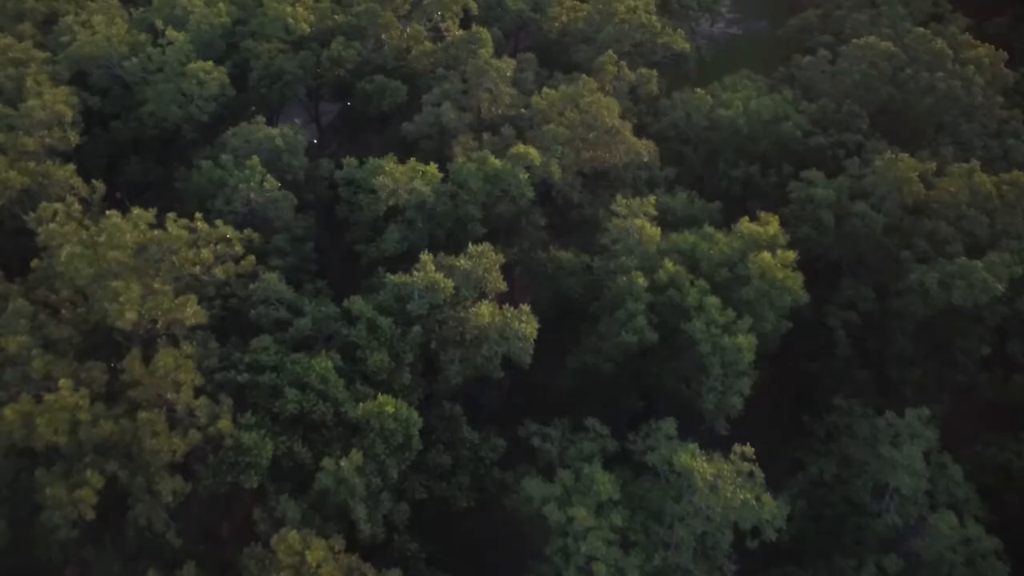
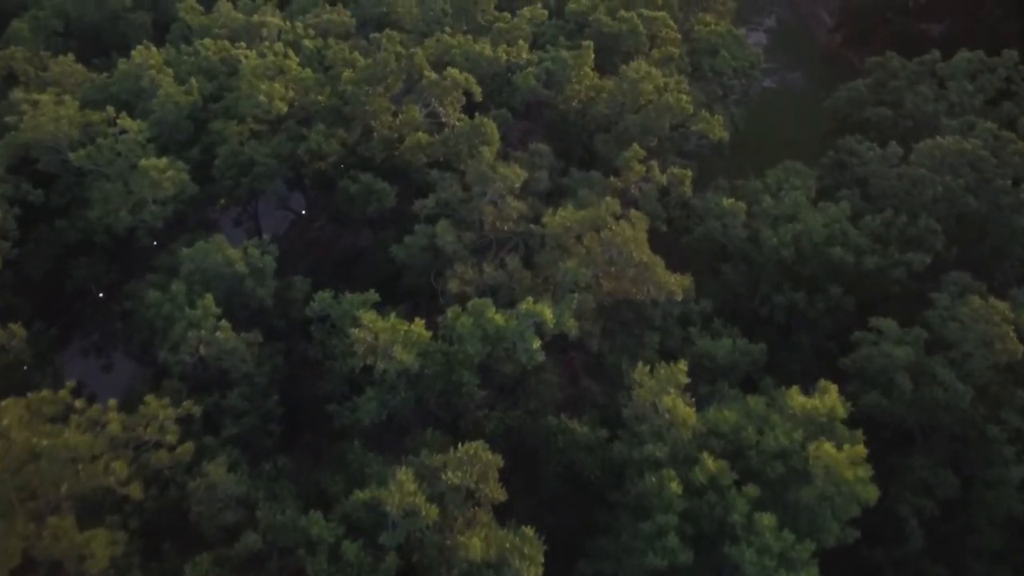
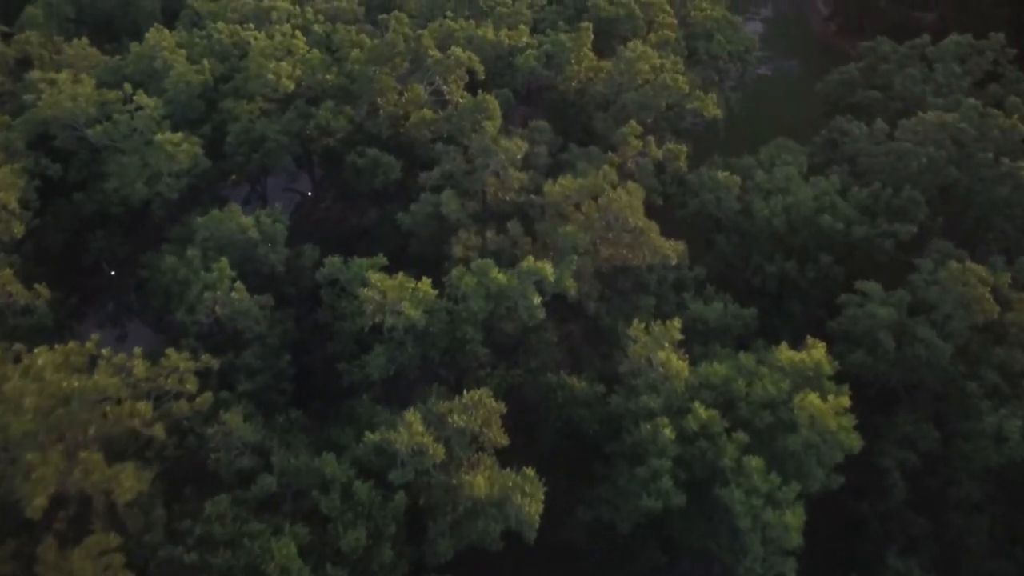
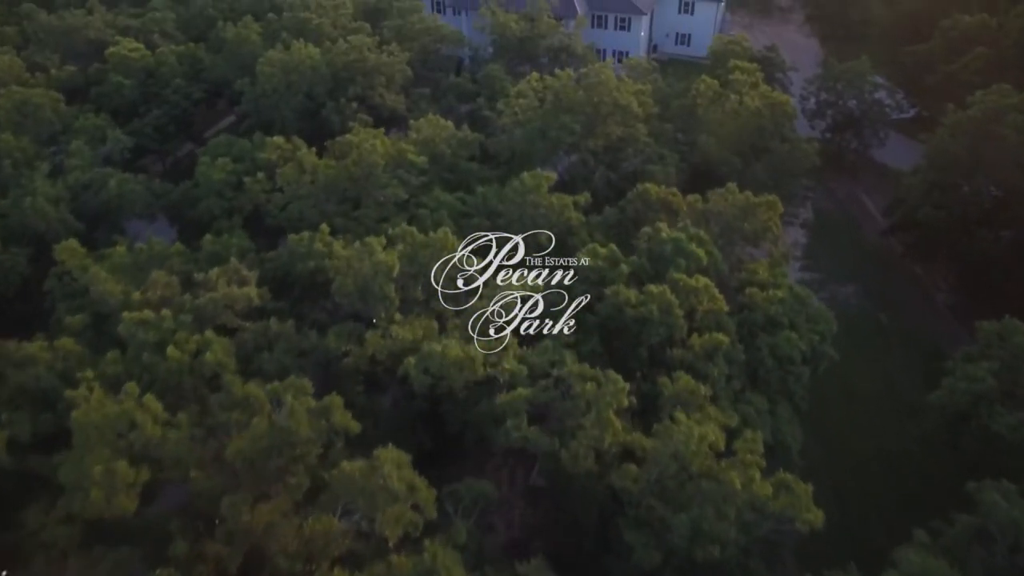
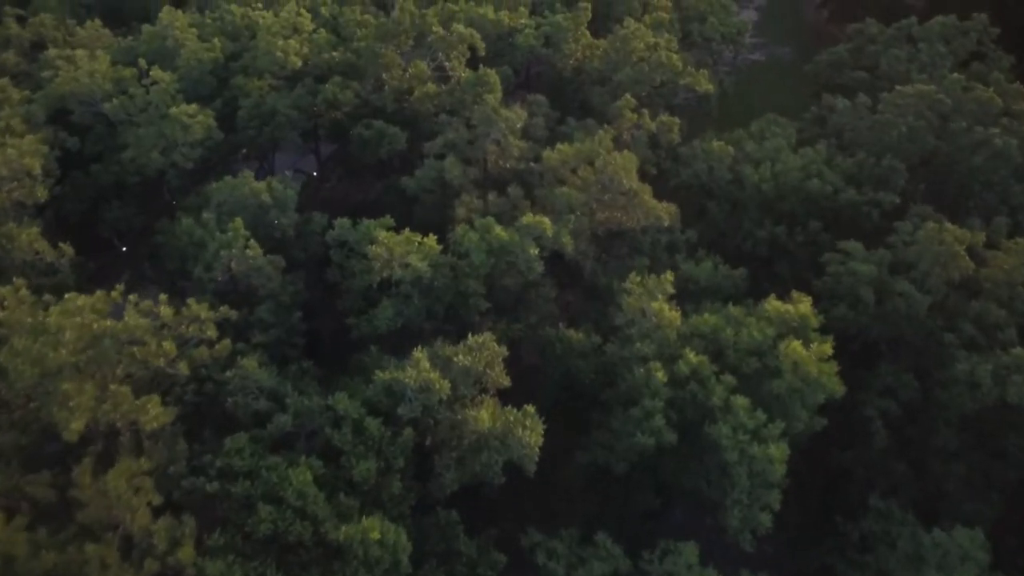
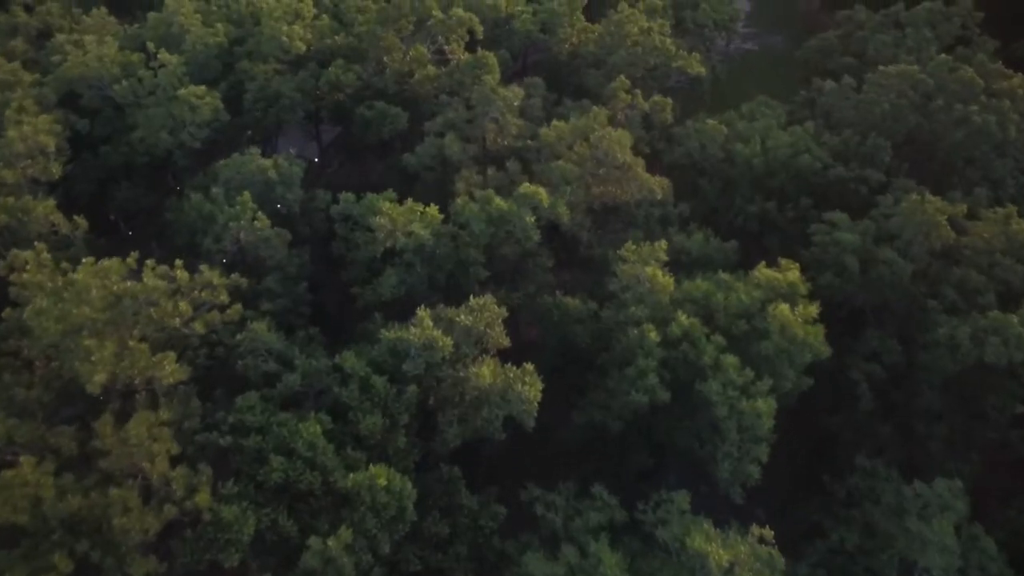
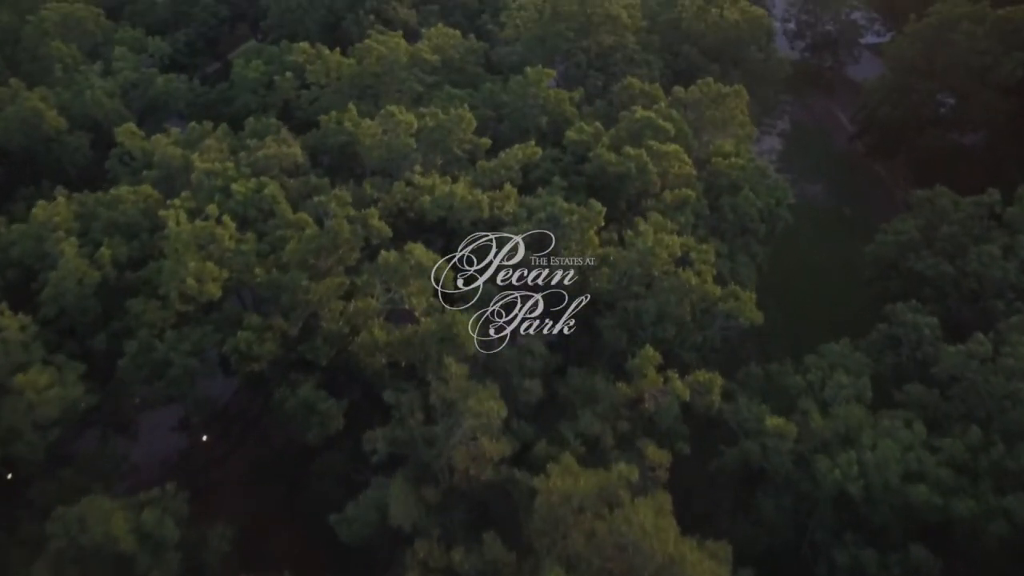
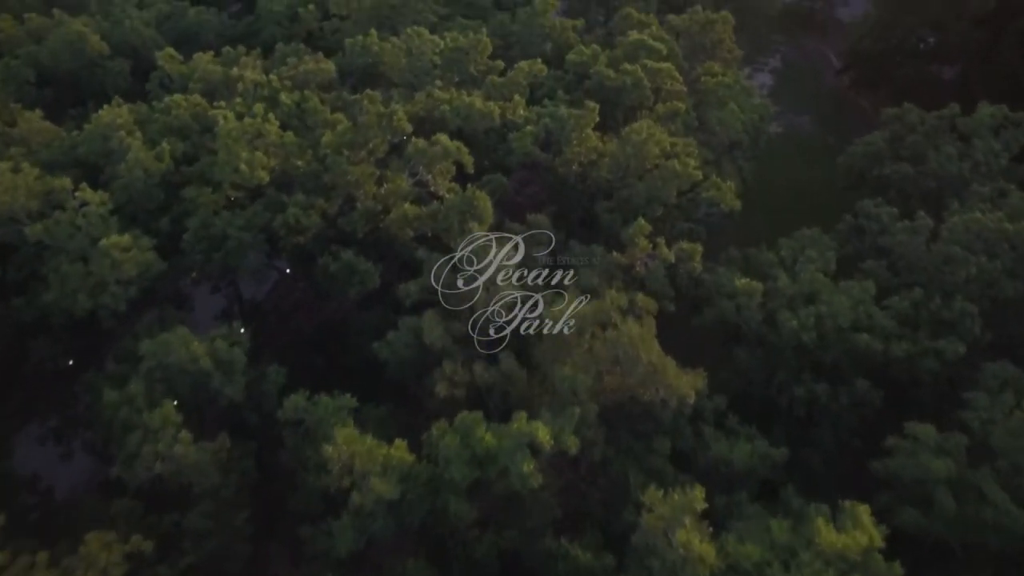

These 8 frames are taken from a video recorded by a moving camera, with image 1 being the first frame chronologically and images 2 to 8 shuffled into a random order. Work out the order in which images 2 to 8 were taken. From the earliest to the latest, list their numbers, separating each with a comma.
6, 5, 3, 2, 8, 7, 4
